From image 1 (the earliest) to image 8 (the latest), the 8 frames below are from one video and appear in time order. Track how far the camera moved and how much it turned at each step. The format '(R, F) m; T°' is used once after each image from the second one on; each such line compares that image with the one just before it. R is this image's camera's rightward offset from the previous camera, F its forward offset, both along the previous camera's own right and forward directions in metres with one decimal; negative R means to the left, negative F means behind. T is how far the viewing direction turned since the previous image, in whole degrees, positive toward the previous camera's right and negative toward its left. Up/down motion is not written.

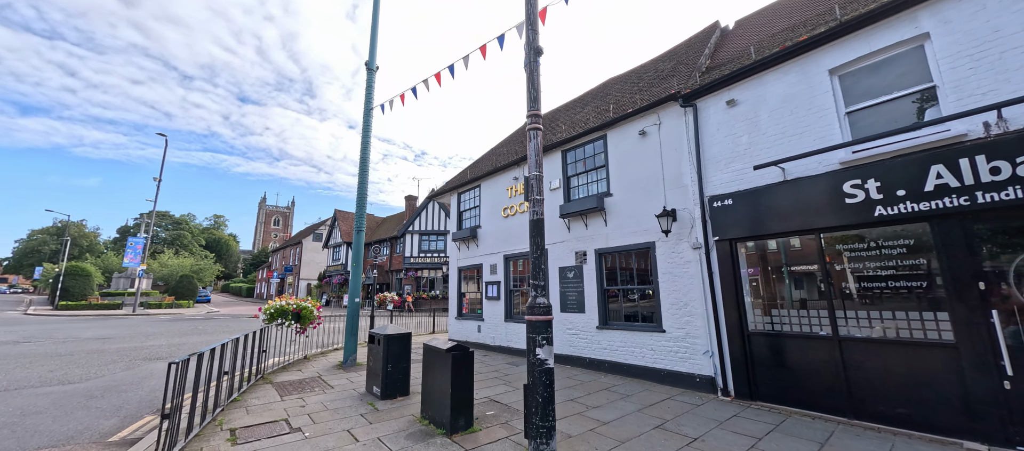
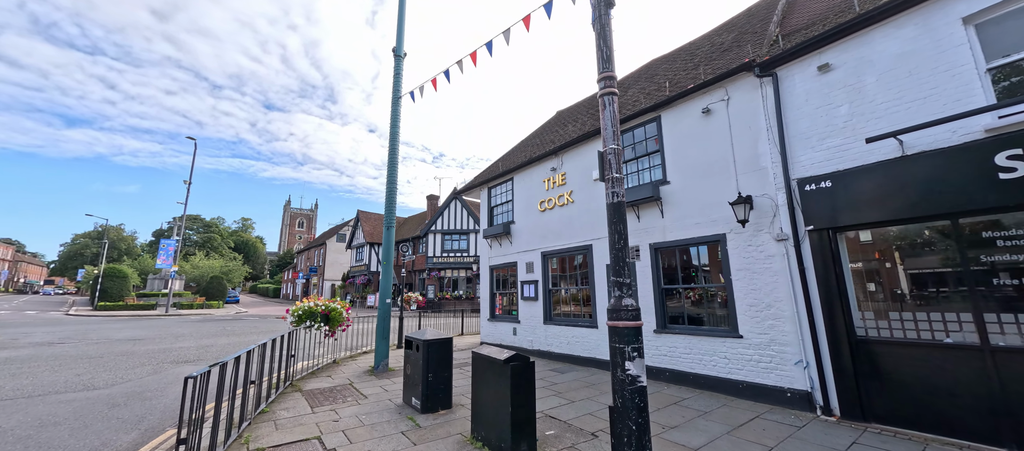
(-0.5, +0.7) m; -3°
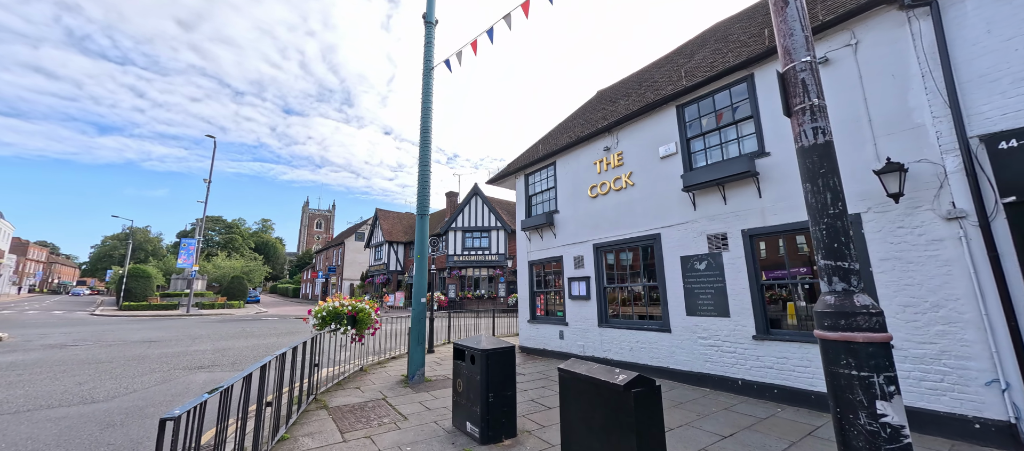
(-0.7, +1.1) m; -2°
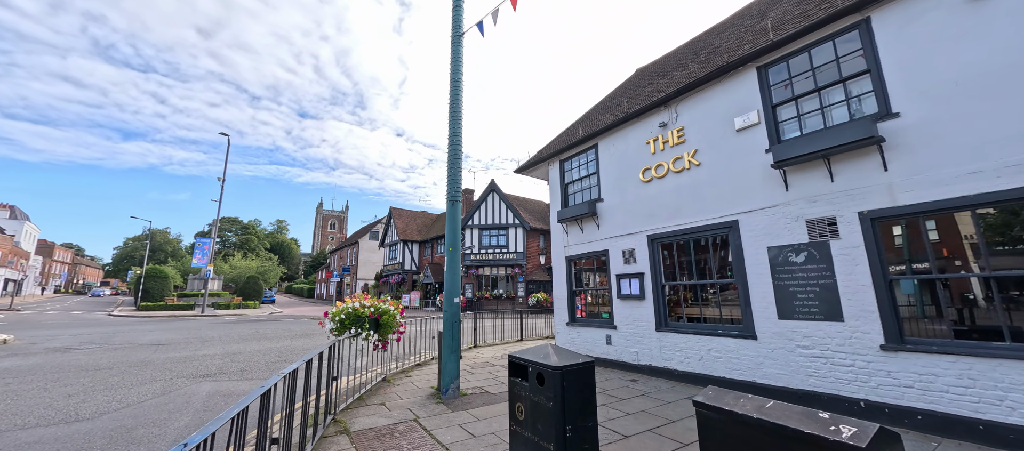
(-0.6, +1.0) m; -2°
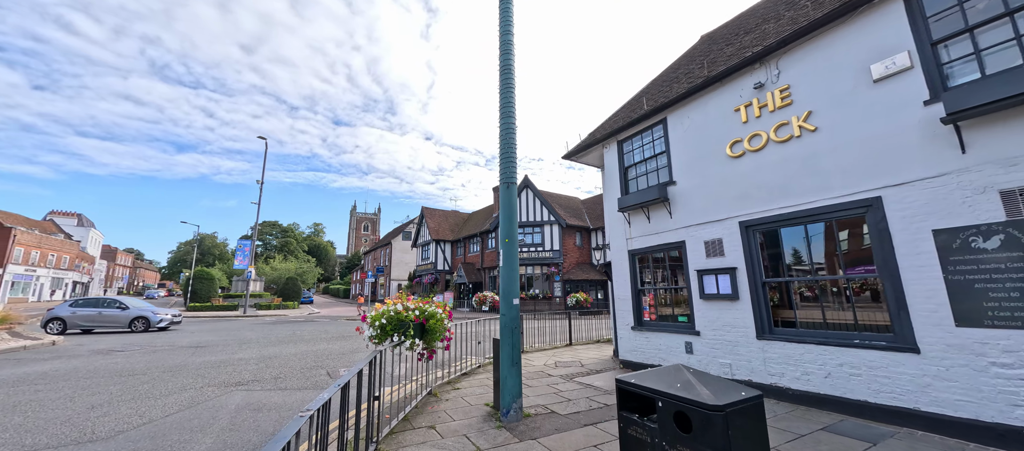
(-0.5, +1.0) m; -4°
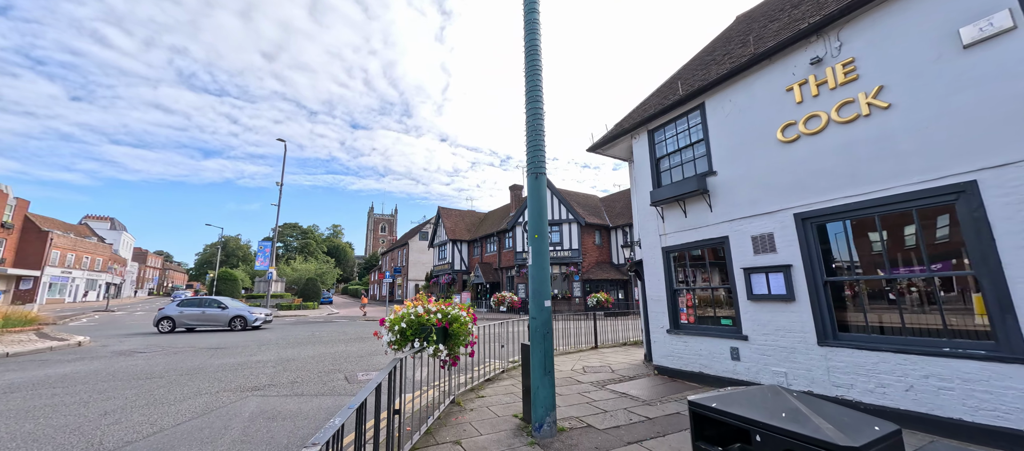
(-0.2, +0.4) m; -2°
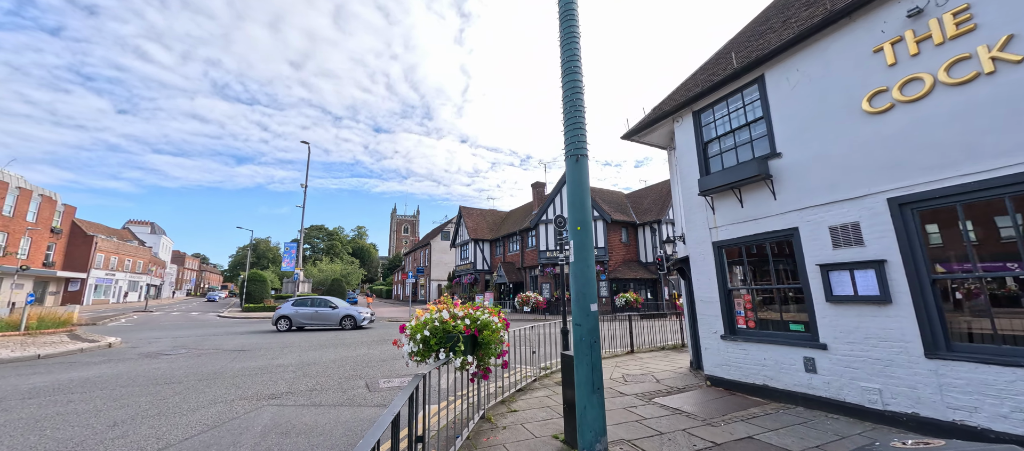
(-0.2, +0.6) m; -3°
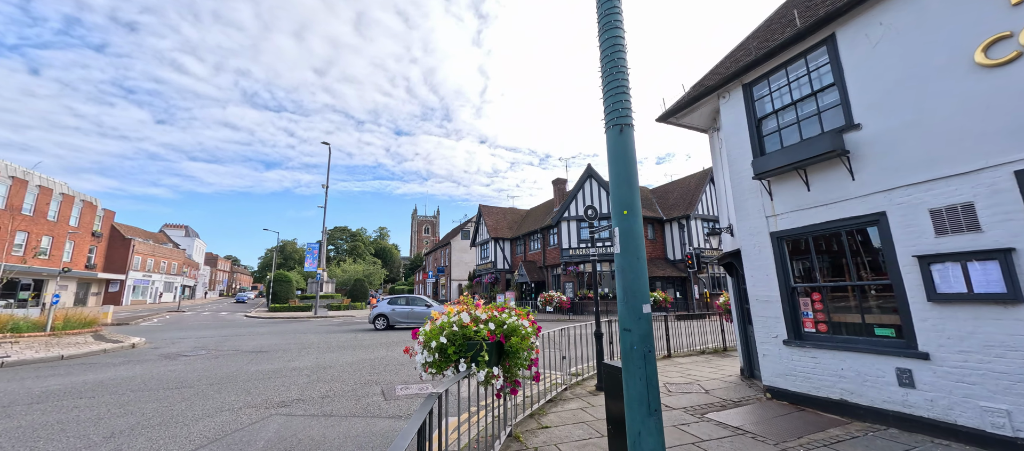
(-0.1, +0.6) m; -3°
